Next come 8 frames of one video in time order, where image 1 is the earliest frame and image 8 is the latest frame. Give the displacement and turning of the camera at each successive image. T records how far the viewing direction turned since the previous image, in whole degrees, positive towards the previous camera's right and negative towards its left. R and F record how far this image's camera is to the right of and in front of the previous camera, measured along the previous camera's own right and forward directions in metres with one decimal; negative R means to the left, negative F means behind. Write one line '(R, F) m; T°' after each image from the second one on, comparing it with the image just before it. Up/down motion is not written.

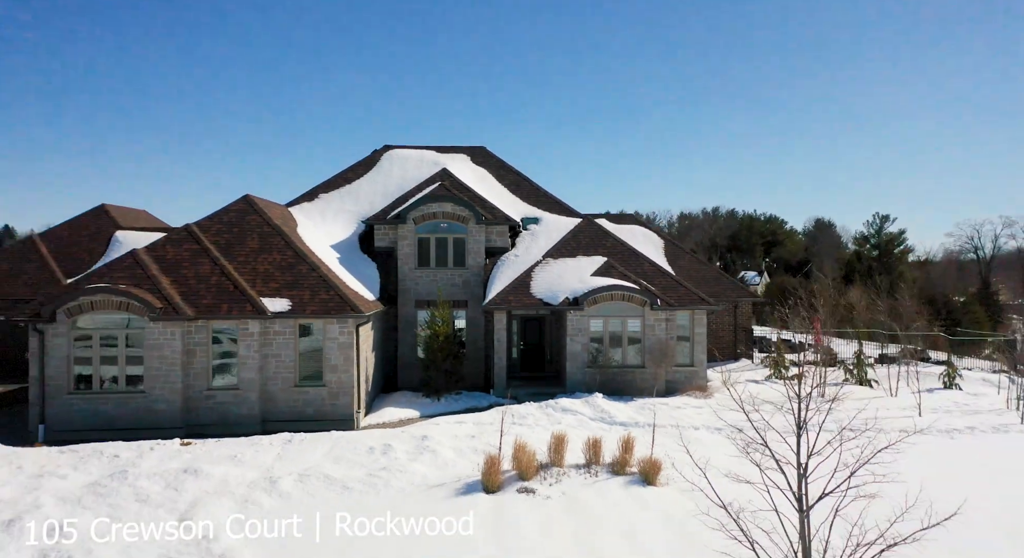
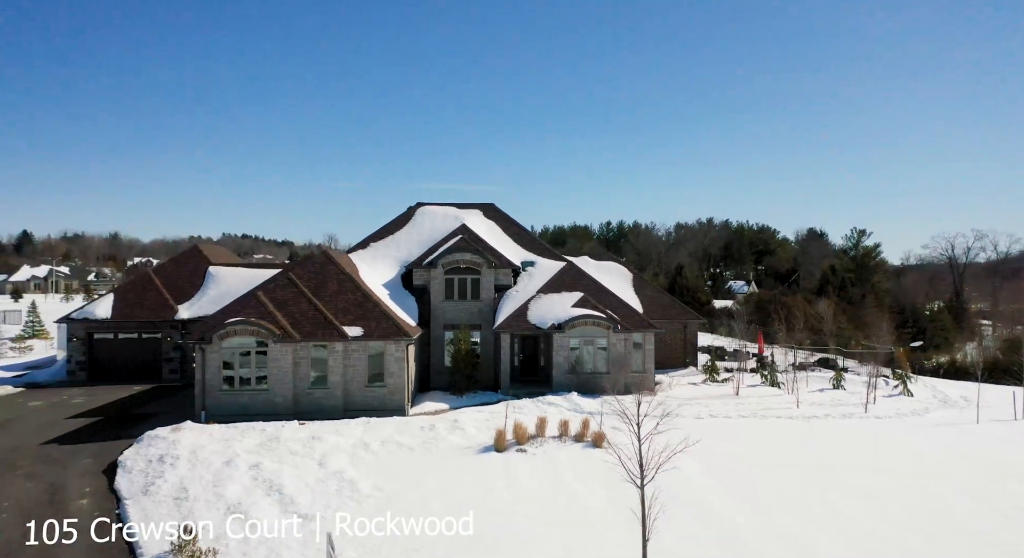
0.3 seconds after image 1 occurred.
(+0.1, -6.9) m; 0°
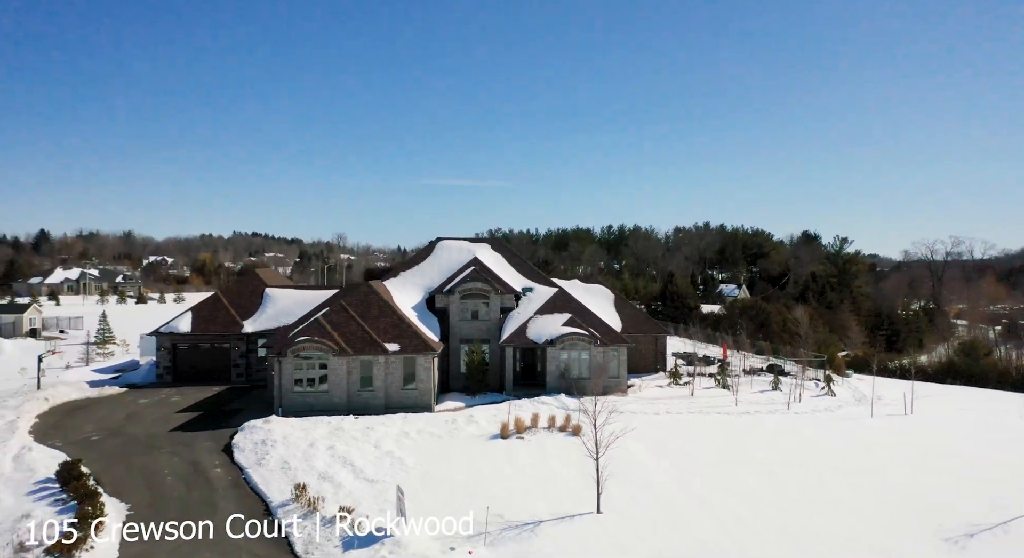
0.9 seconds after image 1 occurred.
(+0.1, -6.5) m; 0°
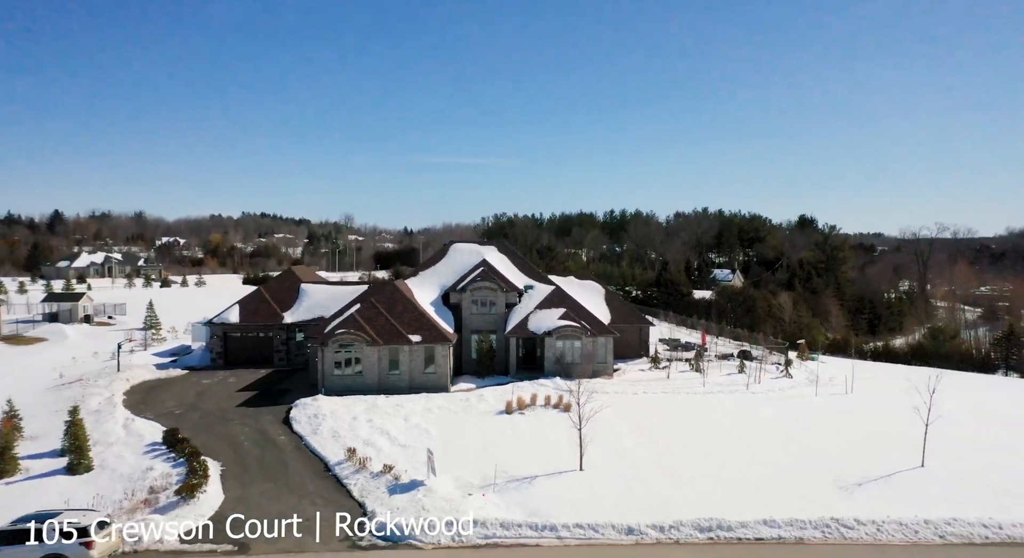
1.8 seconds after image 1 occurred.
(+0.1, -5.4) m; 0°
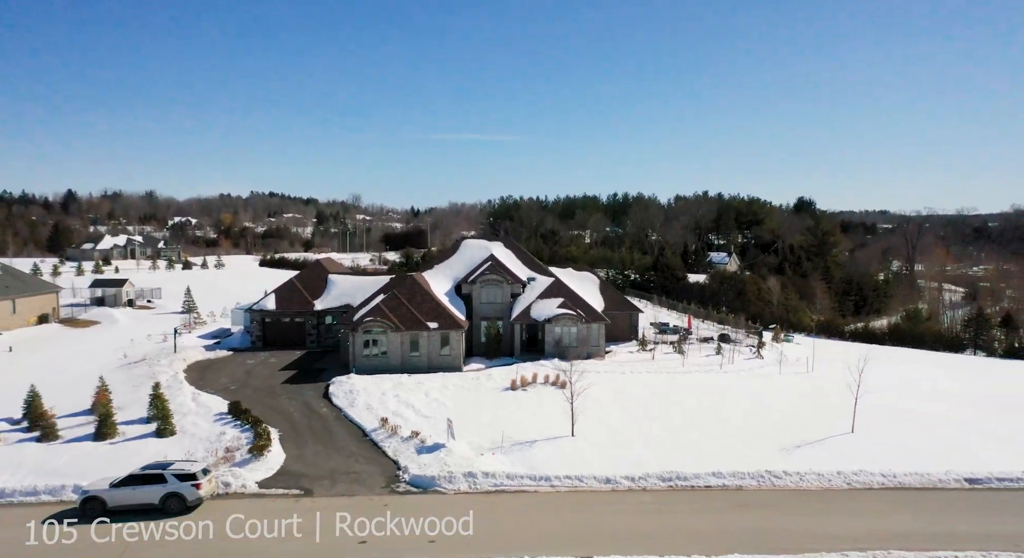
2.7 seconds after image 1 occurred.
(+0.1, -5.1) m; 0°
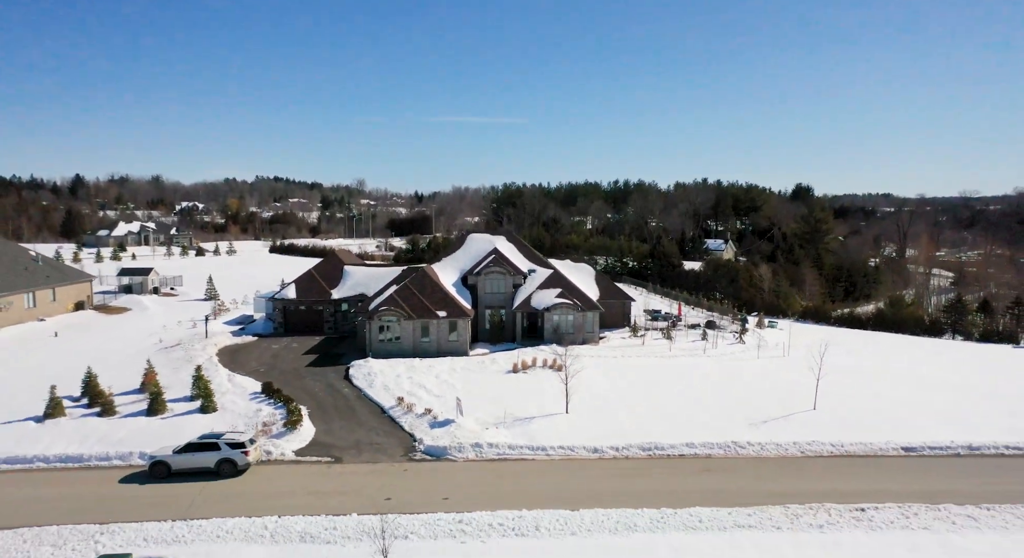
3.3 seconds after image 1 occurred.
(+0.1, -3.7) m; 0°
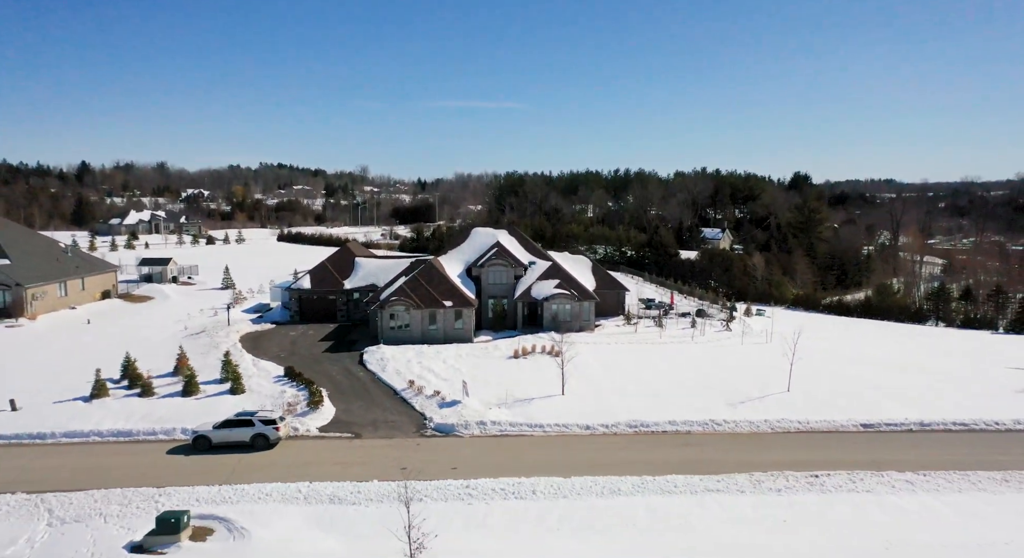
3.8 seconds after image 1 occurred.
(+0.1, -3.2) m; 0°
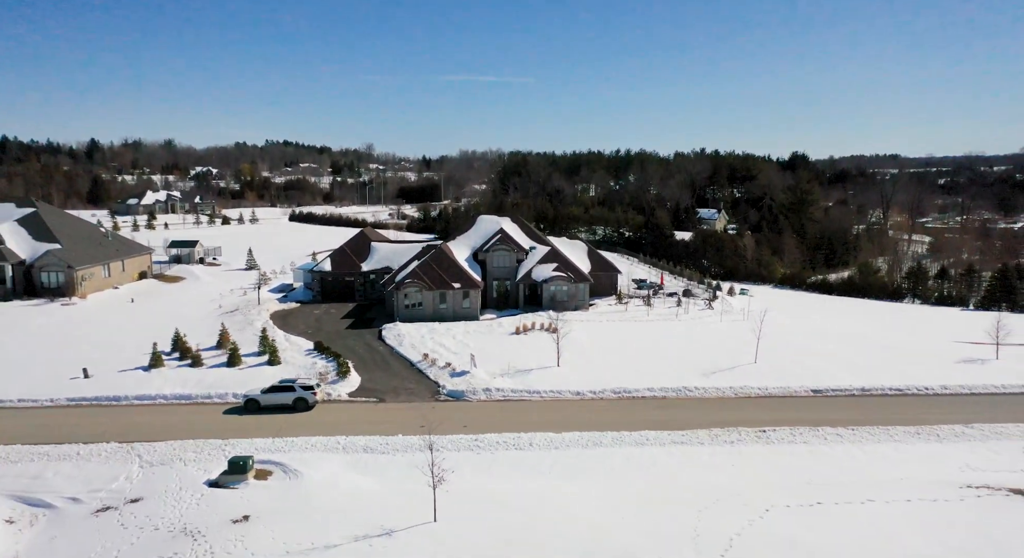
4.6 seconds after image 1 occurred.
(+0.1, -5.0) m; 0°
